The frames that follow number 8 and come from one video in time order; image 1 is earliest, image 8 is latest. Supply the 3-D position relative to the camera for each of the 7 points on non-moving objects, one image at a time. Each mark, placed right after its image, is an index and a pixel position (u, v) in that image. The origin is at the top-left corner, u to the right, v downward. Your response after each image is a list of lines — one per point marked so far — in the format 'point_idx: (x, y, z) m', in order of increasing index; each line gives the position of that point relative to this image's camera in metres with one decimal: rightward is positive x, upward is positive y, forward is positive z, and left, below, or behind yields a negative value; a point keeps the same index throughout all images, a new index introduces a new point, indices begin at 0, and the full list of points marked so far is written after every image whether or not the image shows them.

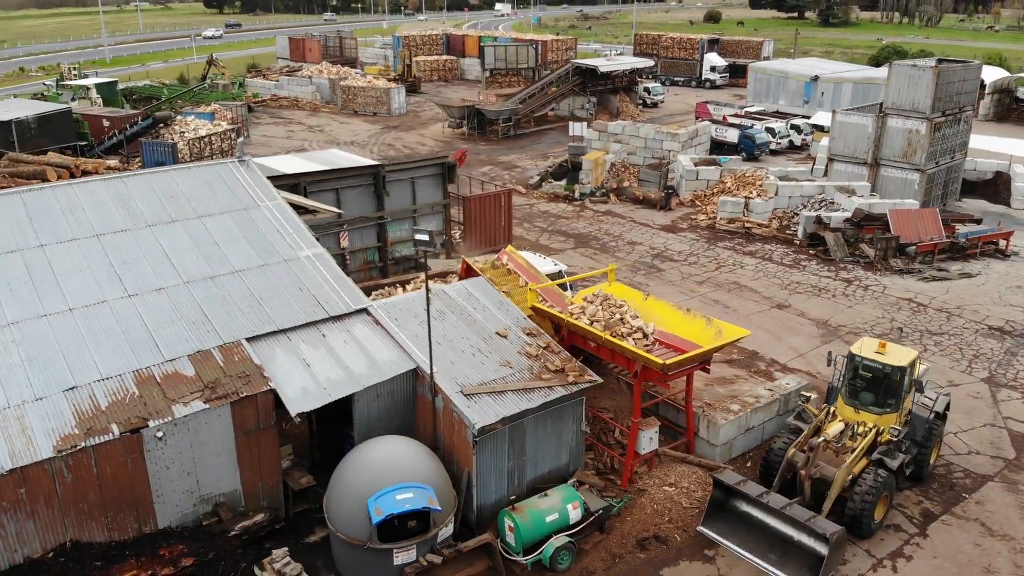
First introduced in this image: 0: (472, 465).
0: (-0.5, -2.4, +11.5) m
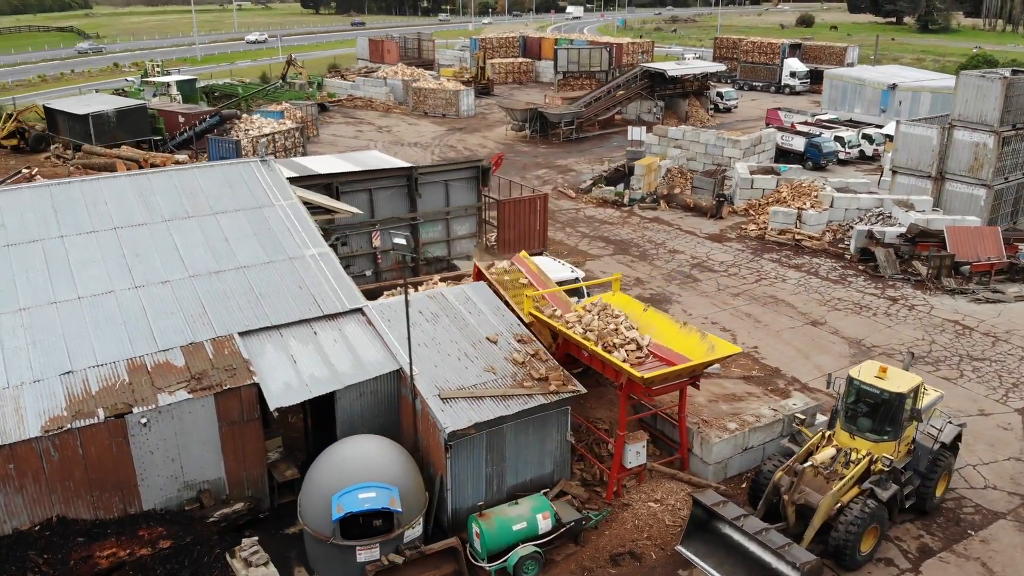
0: (-0.9, -2.5, +11.6) m
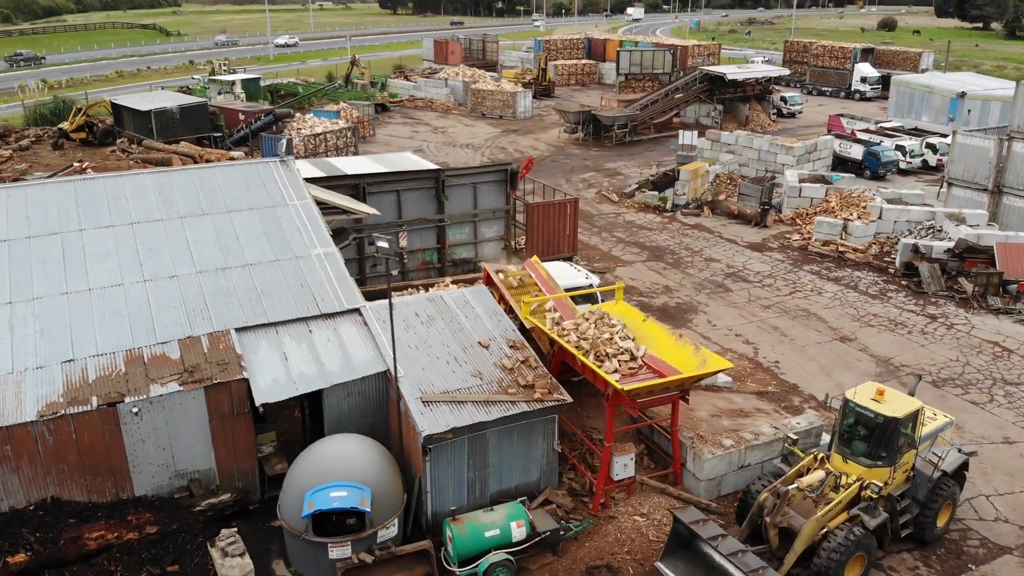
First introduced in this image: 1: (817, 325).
0: (-1.2, -2.5, +11.7) m
1: (+7.1, -0.9, +19.7) m
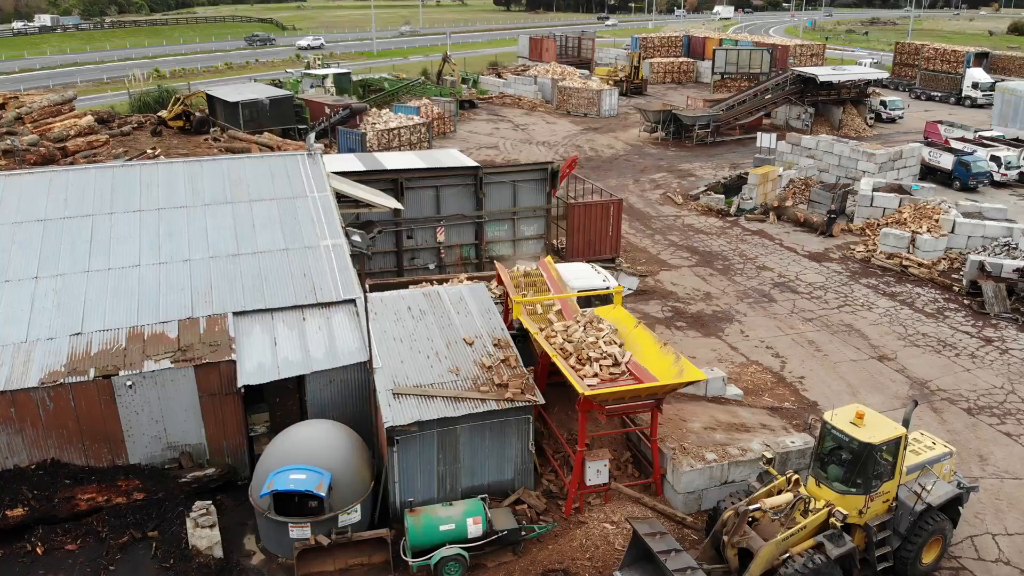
0: (-1.7, -2.5, +12.0) m
1: (+7.7, -1.2, +18.8) m
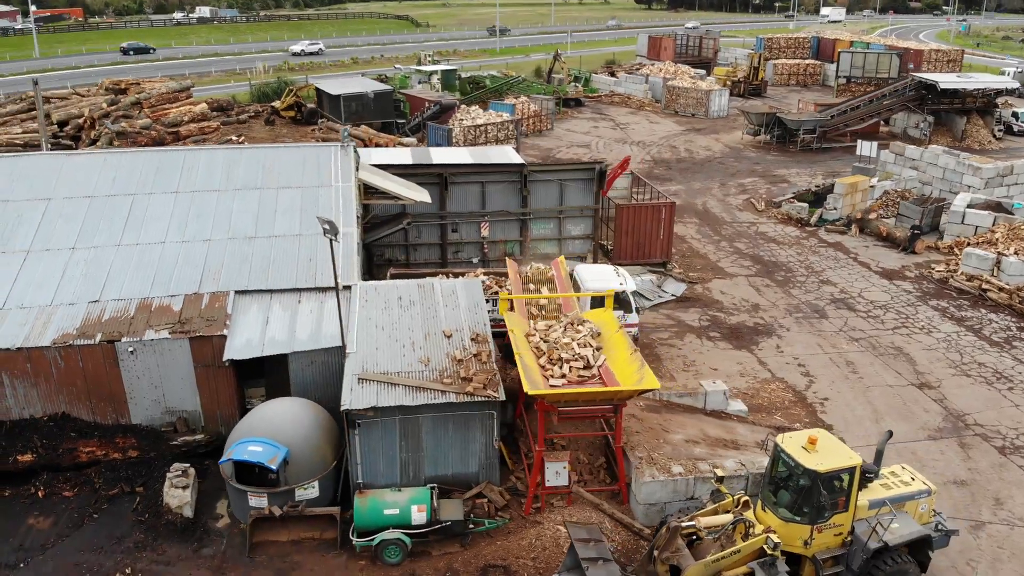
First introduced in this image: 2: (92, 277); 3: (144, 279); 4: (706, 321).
0: (-2.3, -2.3, +12.4) m
1: (+8.1, -1.6, +17.6) m
2: (-7.1, +0.2, +14.3) m
3: (-6.3, +0.2, +14.4) m
4: (+4.5, -0.8, +19.8) m
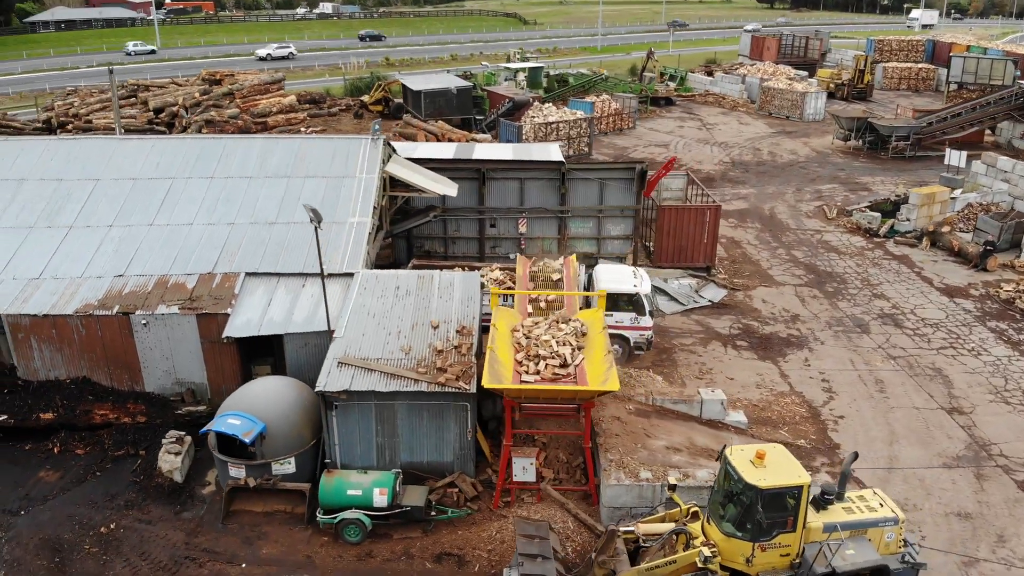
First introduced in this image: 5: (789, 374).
0: (-2.8, -2.1, +12.9) m
1: (+8.3, -2.0, +16.6) m
2: (-7.1, +0.6, +15.4) m
3: (-6.3, +0.6, +15.3) m
4: (+5.1, -0.9, +19.2) m
5: (+5.6, -1.7, +17.2) m
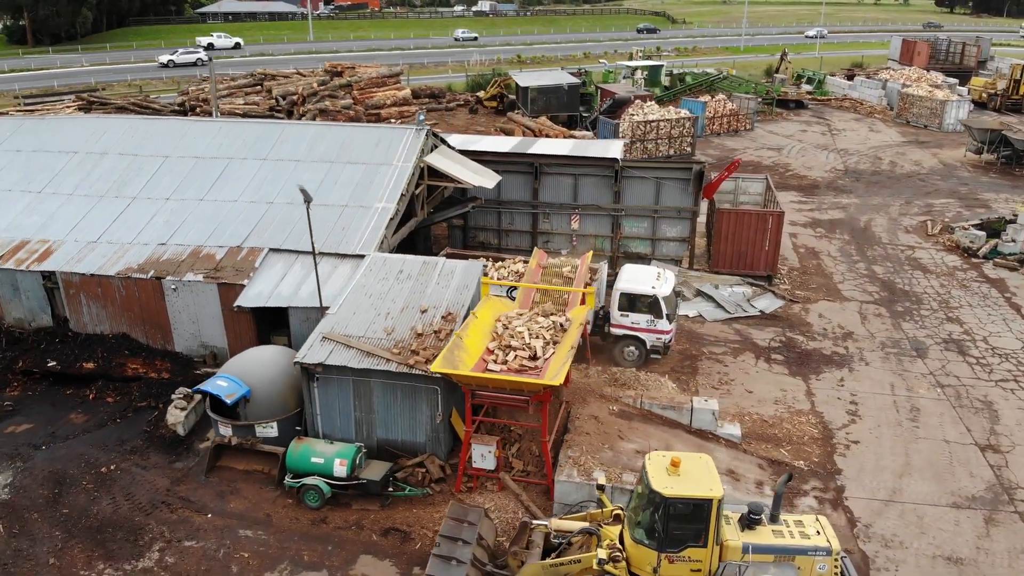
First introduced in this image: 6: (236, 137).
0: (-3.2, -1.7, +13.6) m
1: (+8.3, -2.4, +15.1) m
2: (-6.8, +1.3, +16.8) m
3: (-6.0, +1.2, +16.6) m
4: (+5.7, -1.2, +18.3) m
5: (+5.8, -2.0, +16.2) m
6: (-6.3, +3.4, +19.1) m
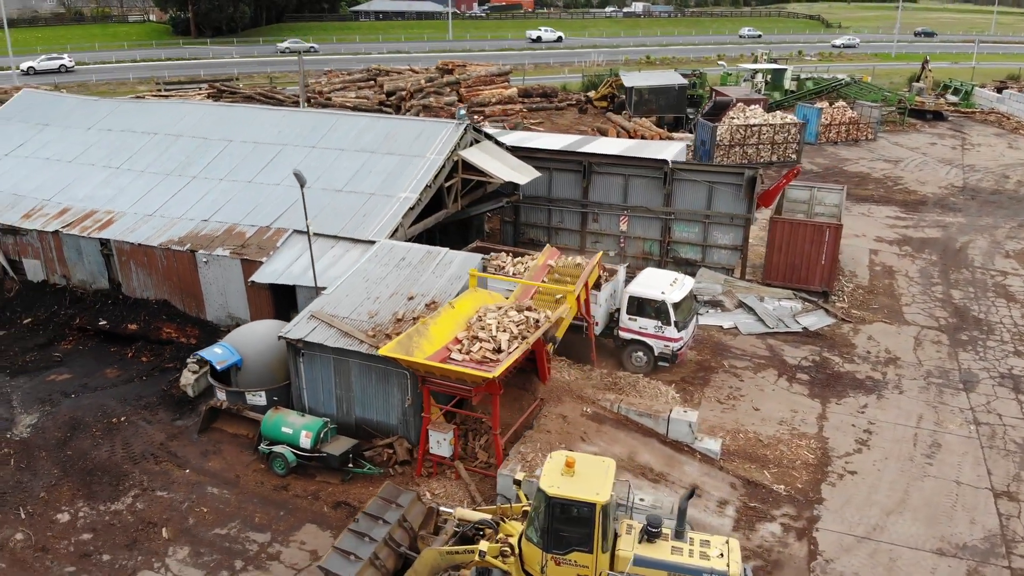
0: (-3.6, -1.4, +14.3) m
1: (+7.9, -2.9, +13.7) m
2: (-6.3, +1.8, +18.1) m
3: (-5.6, +1.7, +17.8) m
4: (+6.1, -1.5, +17.3) m
5: (+5.7, -2.3, +15.2) m
6: (-5.2, +3.9, +20.2) m
